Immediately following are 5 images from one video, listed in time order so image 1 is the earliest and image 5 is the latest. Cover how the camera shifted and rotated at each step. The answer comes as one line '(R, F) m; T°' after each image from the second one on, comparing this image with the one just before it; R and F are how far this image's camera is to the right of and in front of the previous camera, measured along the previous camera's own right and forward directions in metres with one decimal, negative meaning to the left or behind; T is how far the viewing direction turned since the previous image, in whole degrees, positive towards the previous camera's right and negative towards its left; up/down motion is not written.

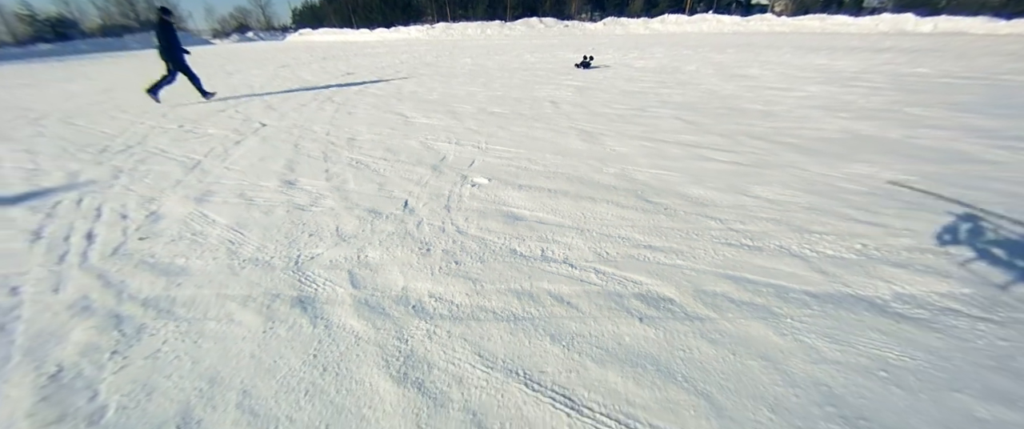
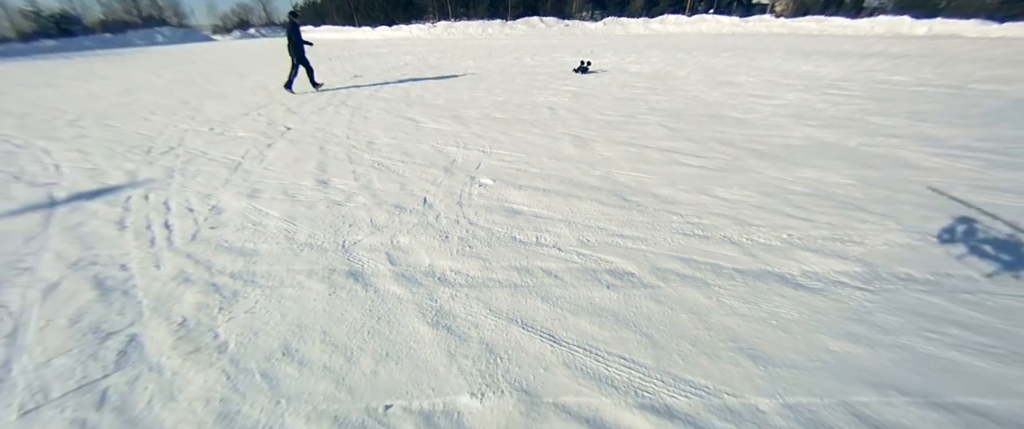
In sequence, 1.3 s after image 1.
(0.0, -0.4) m; 0°
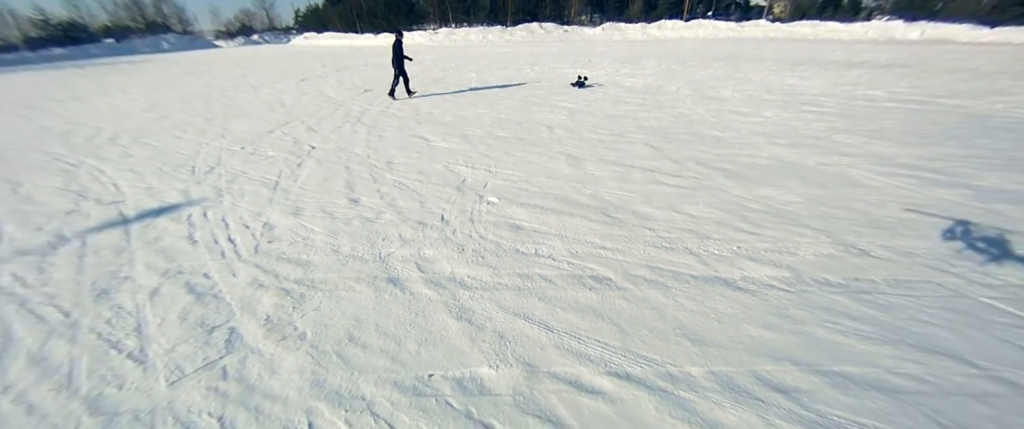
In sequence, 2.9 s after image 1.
(0.0, -0.5) m; 0°
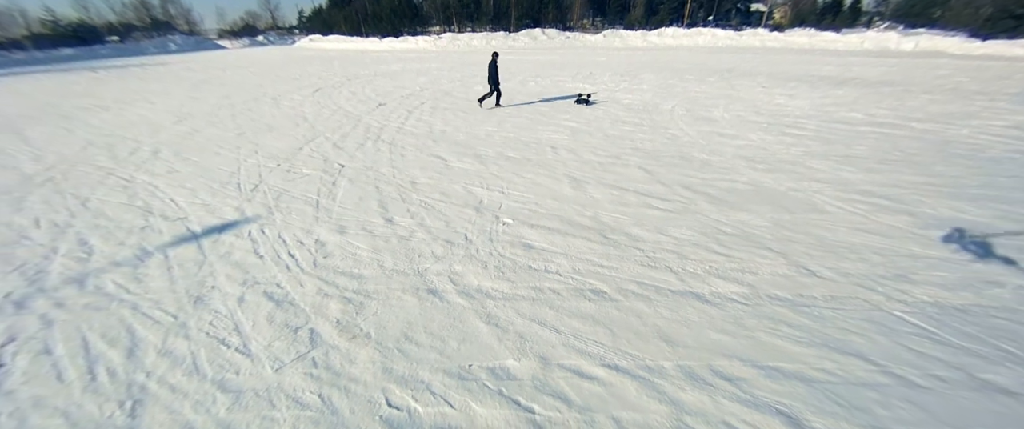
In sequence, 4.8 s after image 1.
(-0.1, -0.6) m; 0°
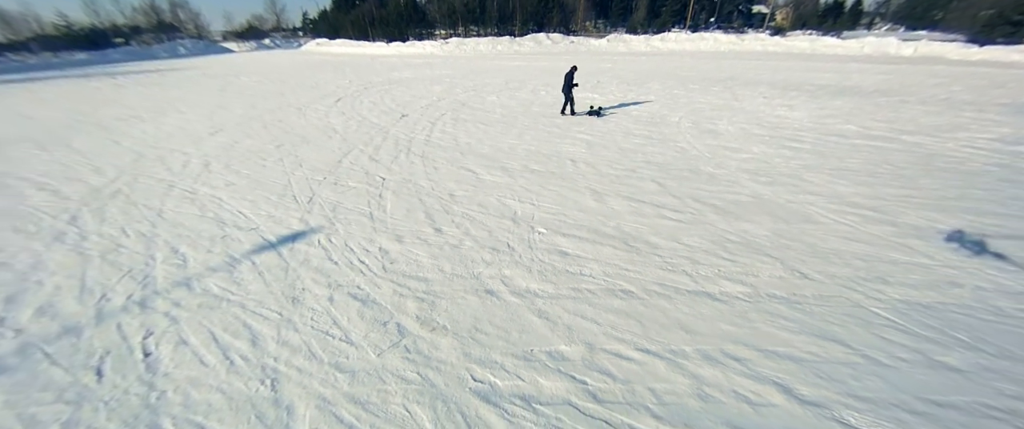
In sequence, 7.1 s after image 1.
(-0.4, -0.6) m; 0°
